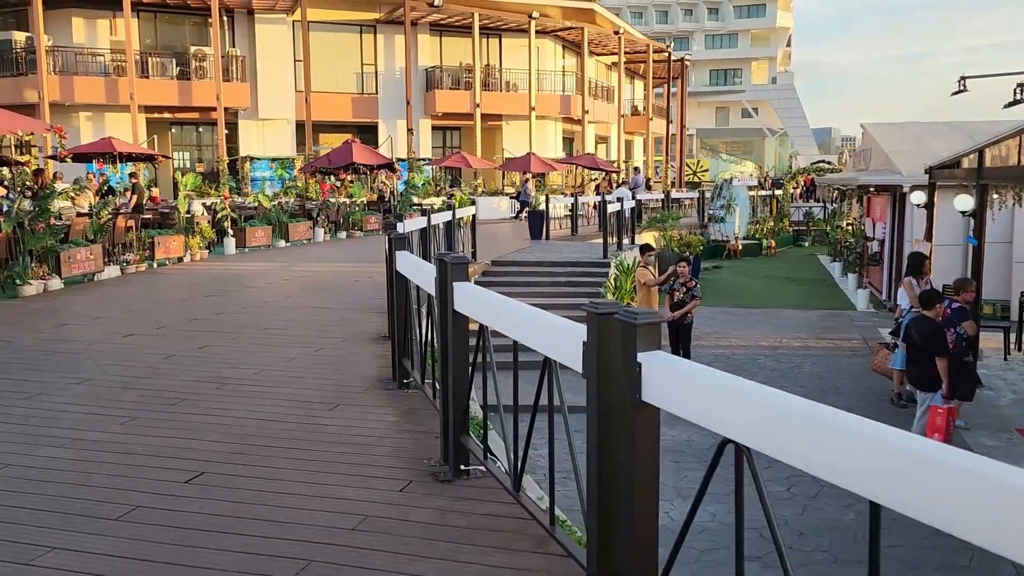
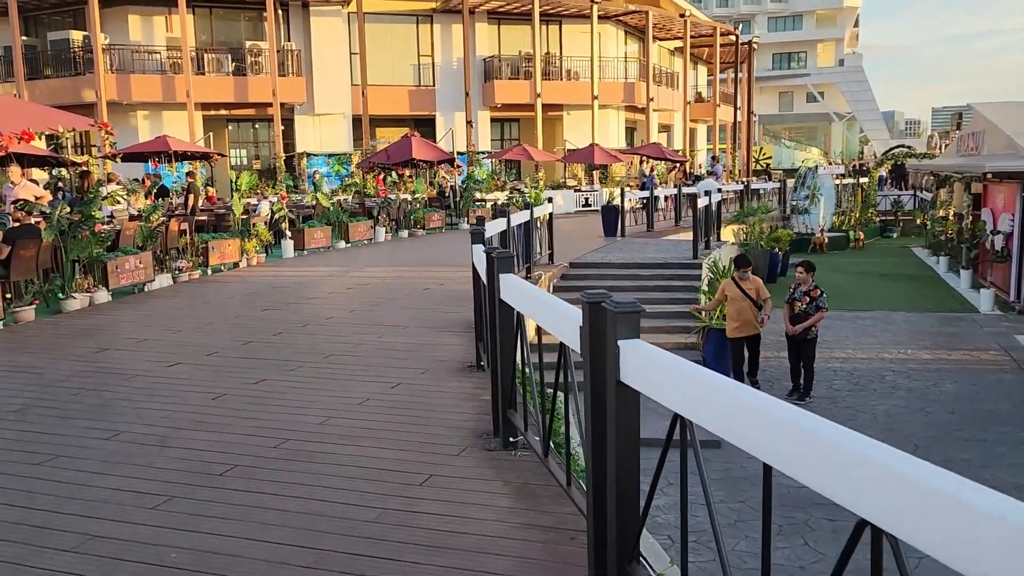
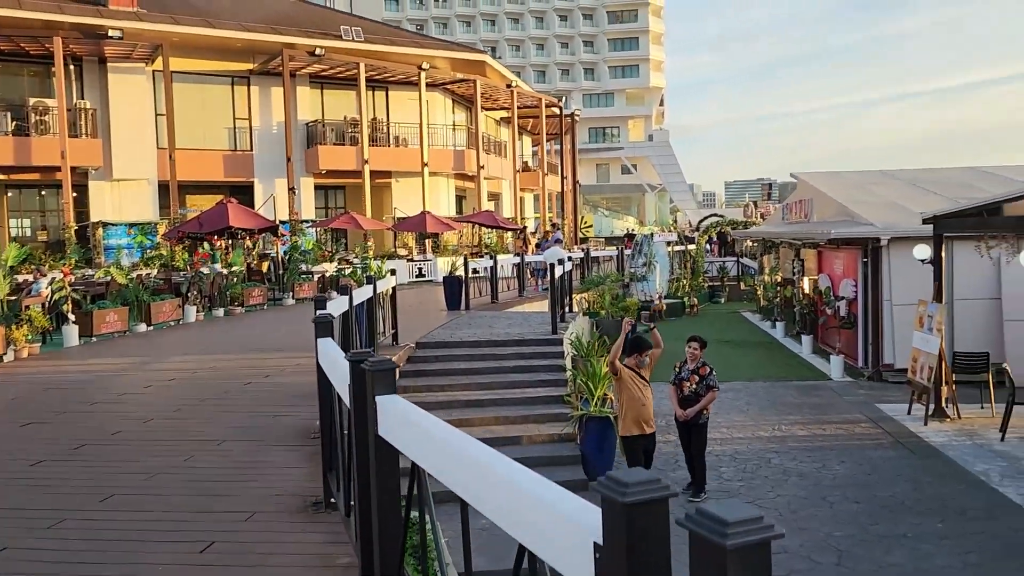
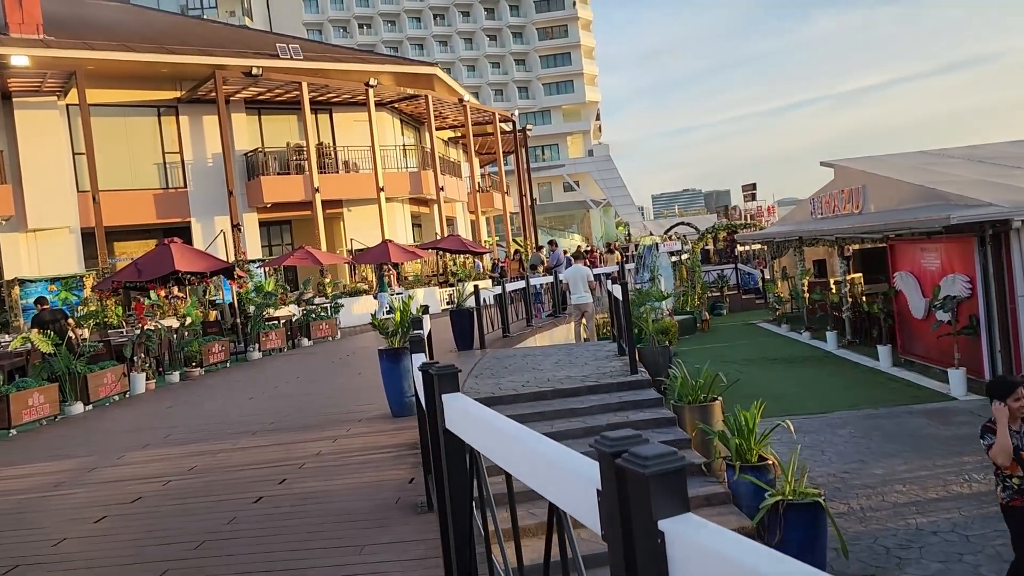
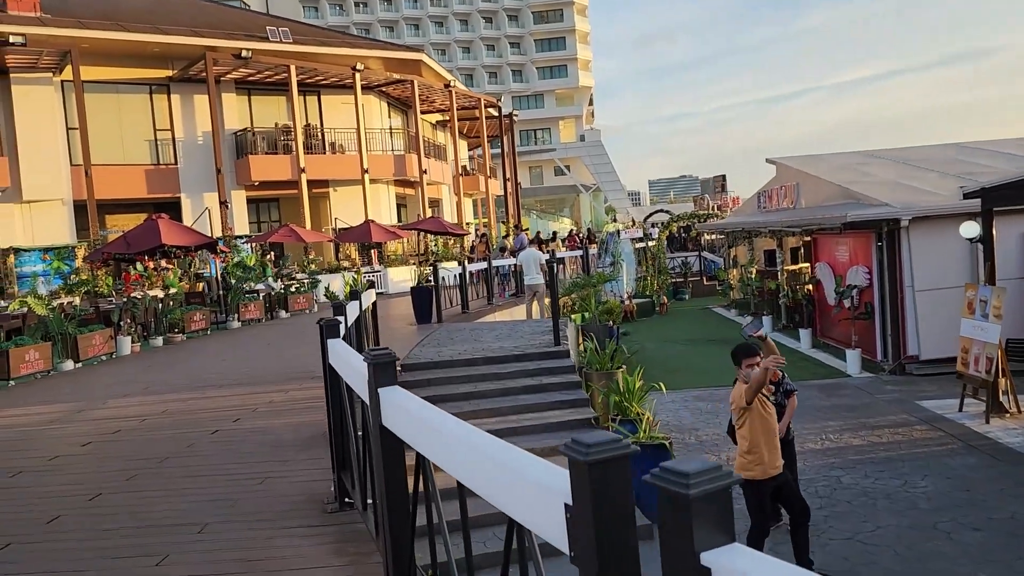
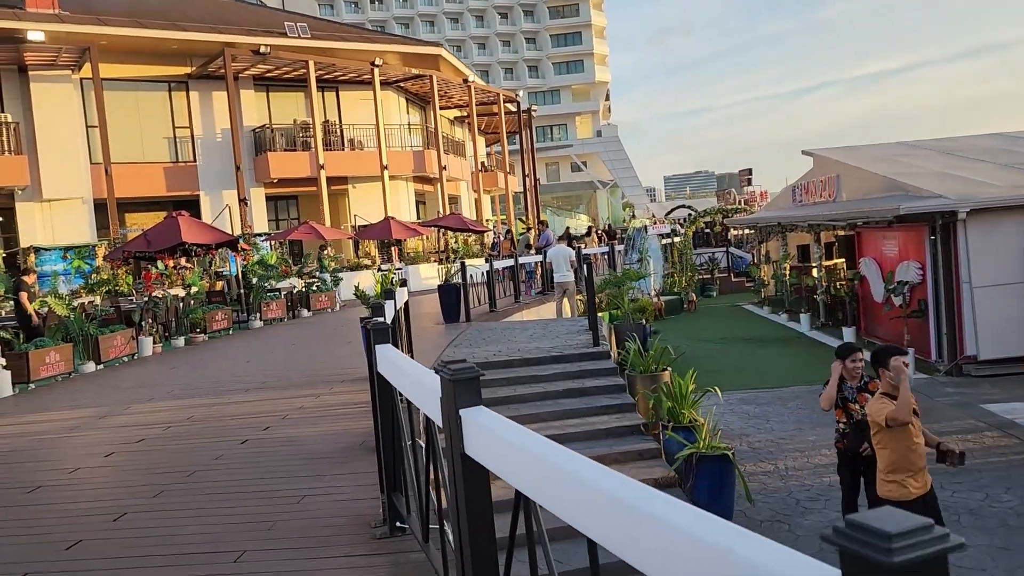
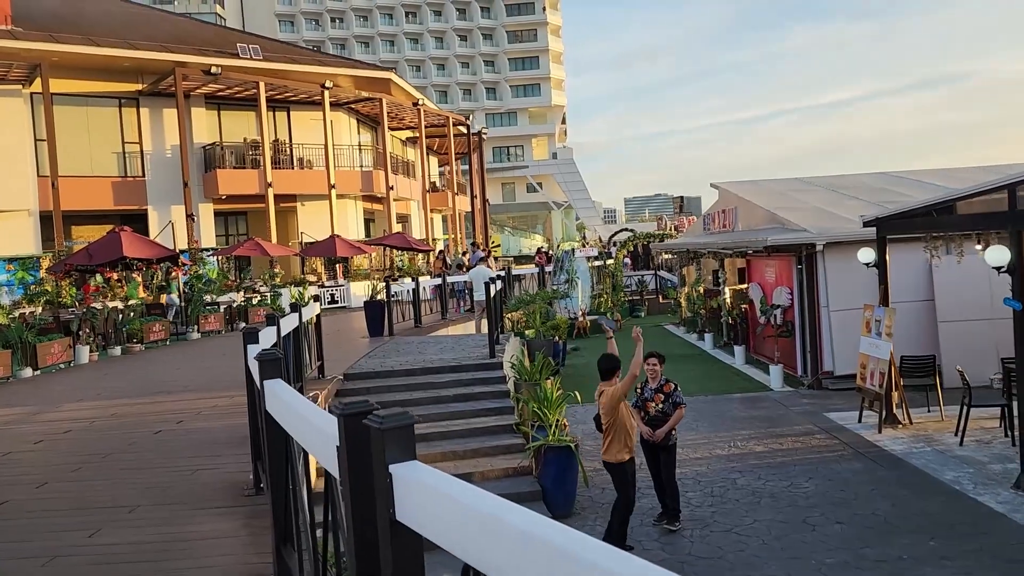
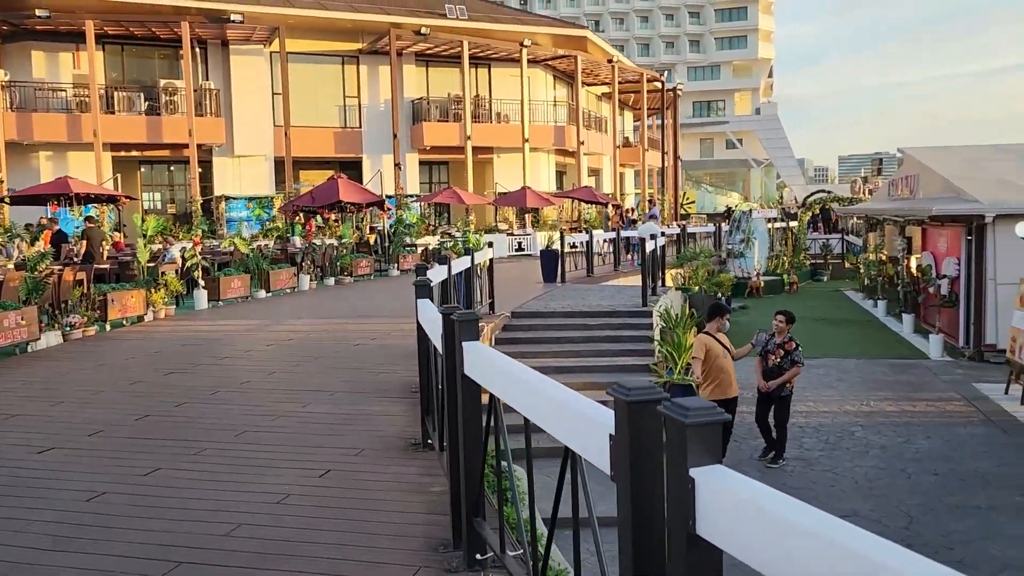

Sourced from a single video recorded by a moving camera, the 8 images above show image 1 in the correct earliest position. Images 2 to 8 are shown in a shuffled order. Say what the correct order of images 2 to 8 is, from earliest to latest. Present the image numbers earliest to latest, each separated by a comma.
2, 8, 3, 7, 5, 6, 4
